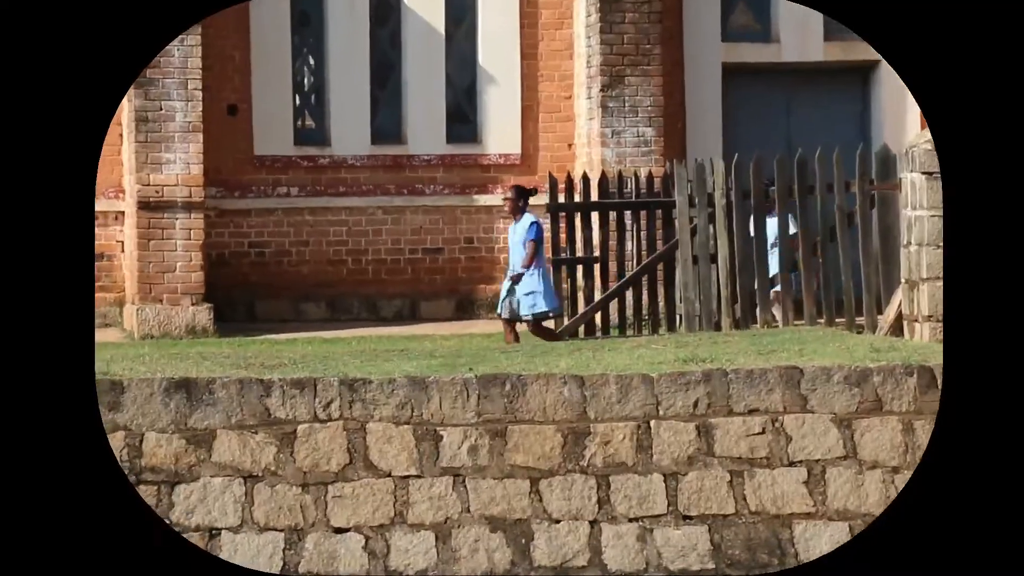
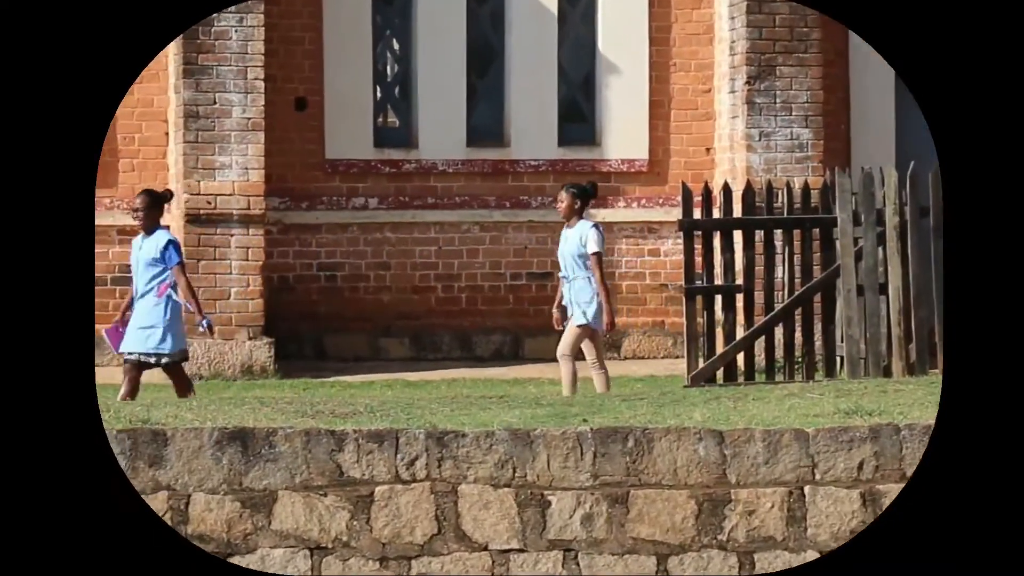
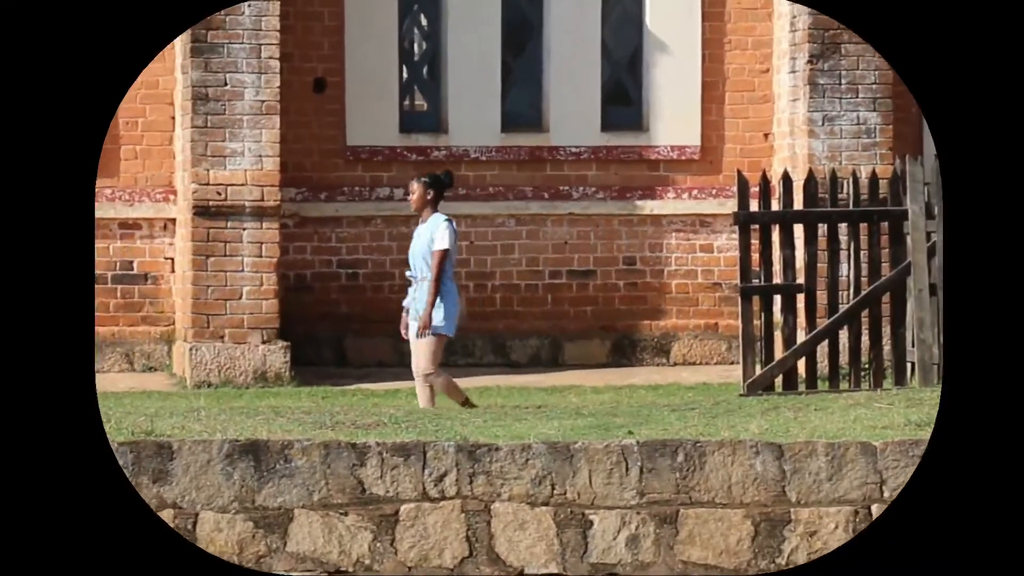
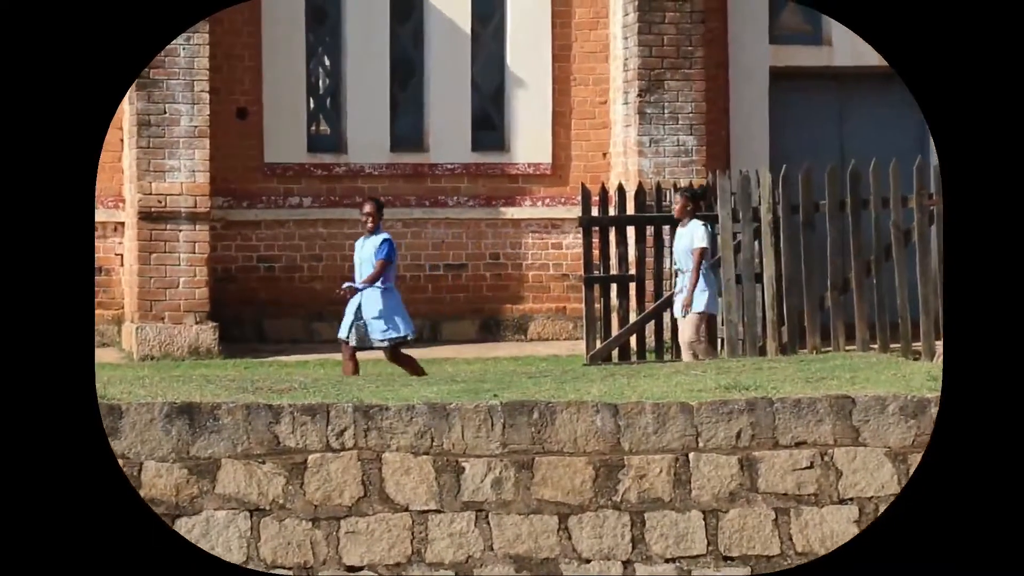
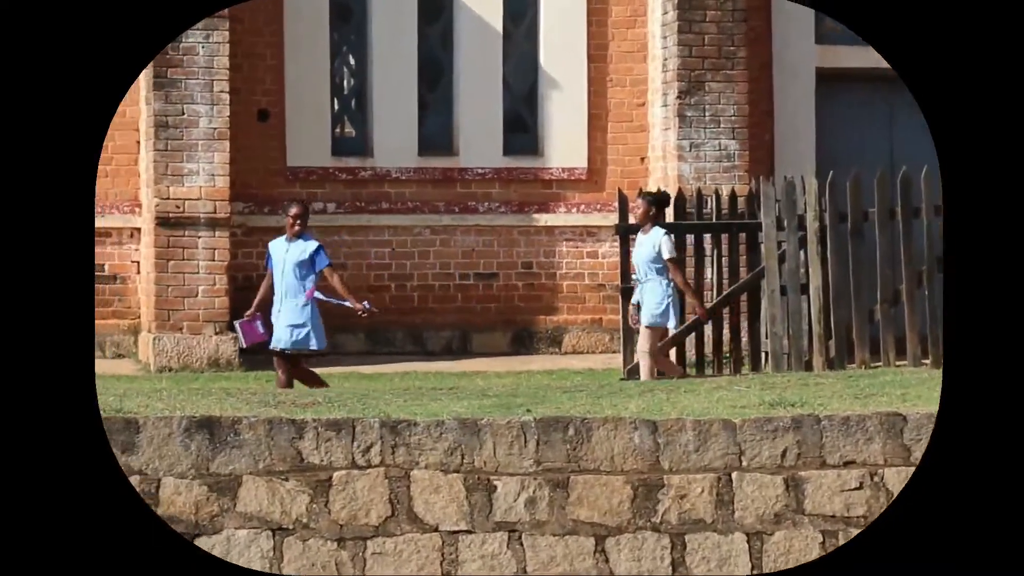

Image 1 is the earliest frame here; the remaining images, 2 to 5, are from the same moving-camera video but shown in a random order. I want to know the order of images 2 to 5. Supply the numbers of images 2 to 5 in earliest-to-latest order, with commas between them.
4, 5, 2, 3
